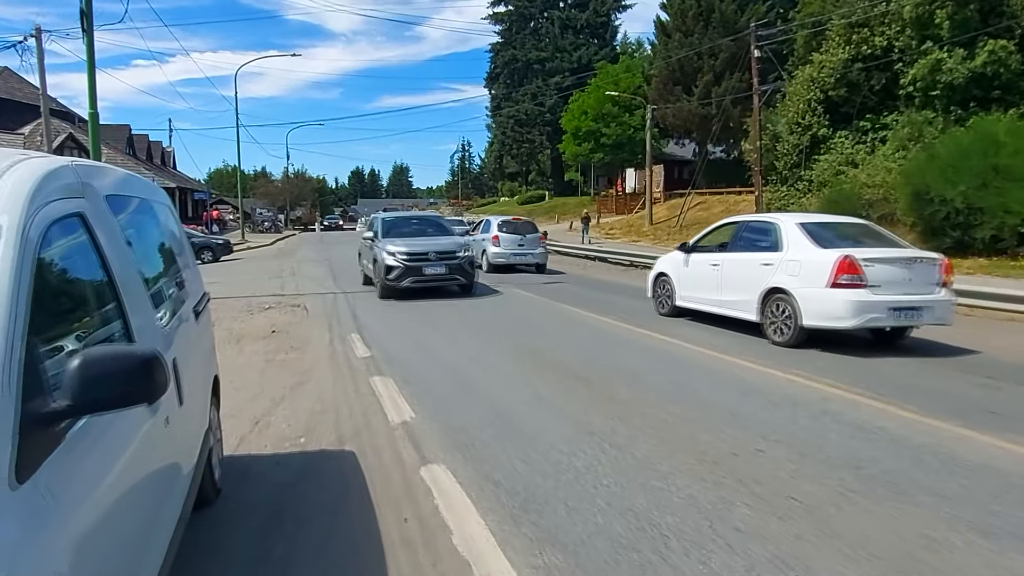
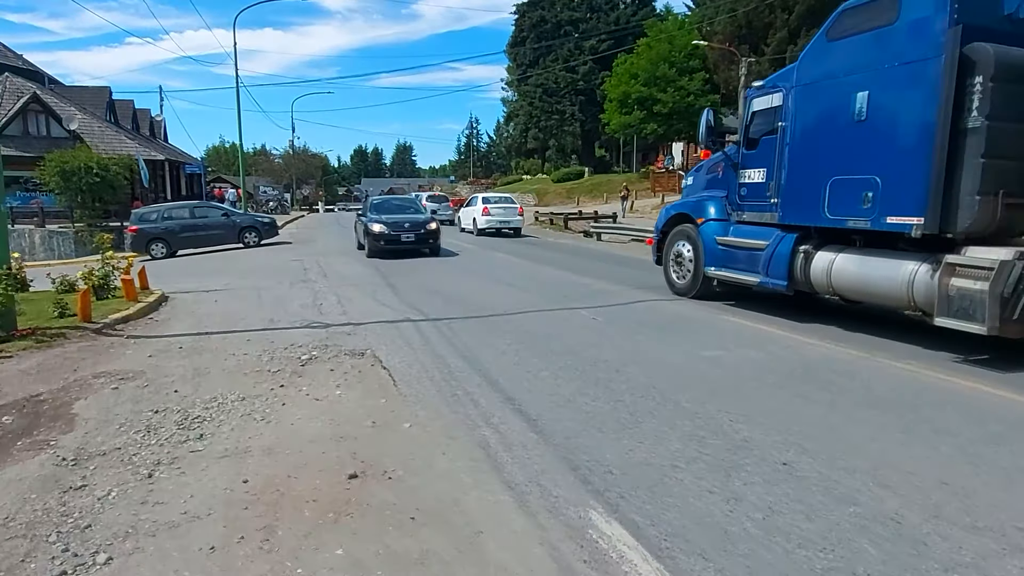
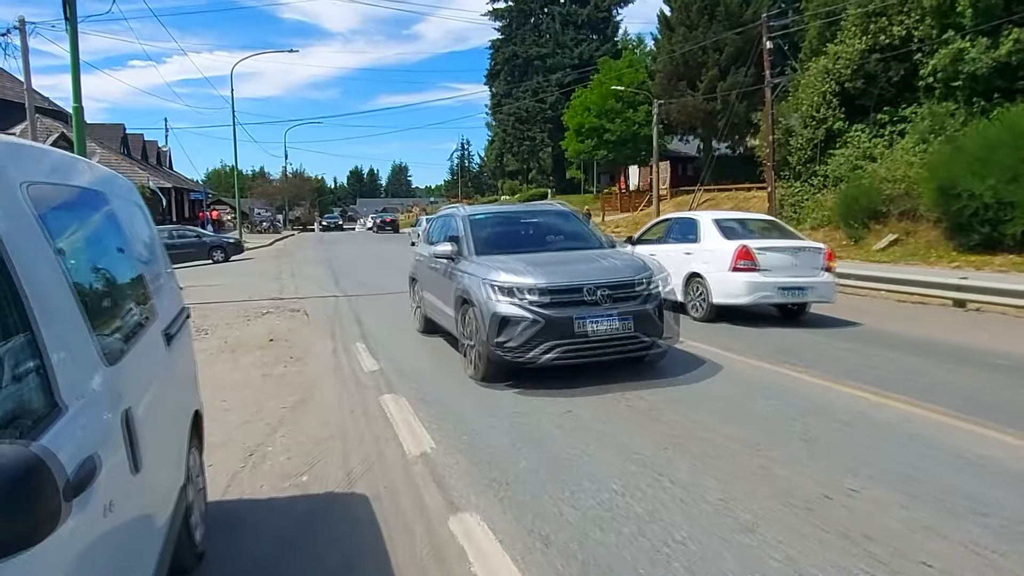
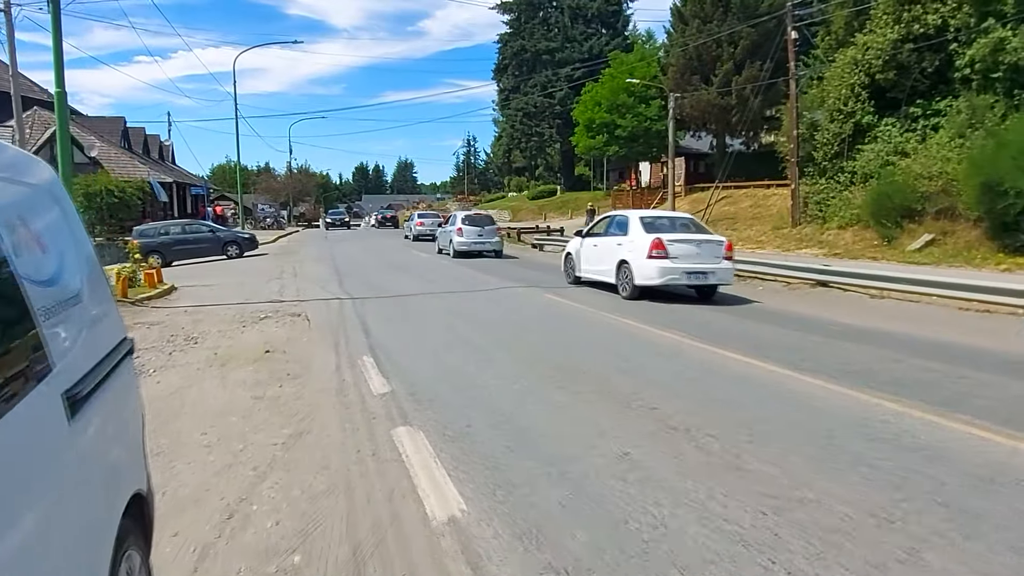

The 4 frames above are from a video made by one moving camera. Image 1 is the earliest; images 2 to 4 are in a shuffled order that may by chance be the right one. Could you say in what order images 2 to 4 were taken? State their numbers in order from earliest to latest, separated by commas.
3, 4, 2
